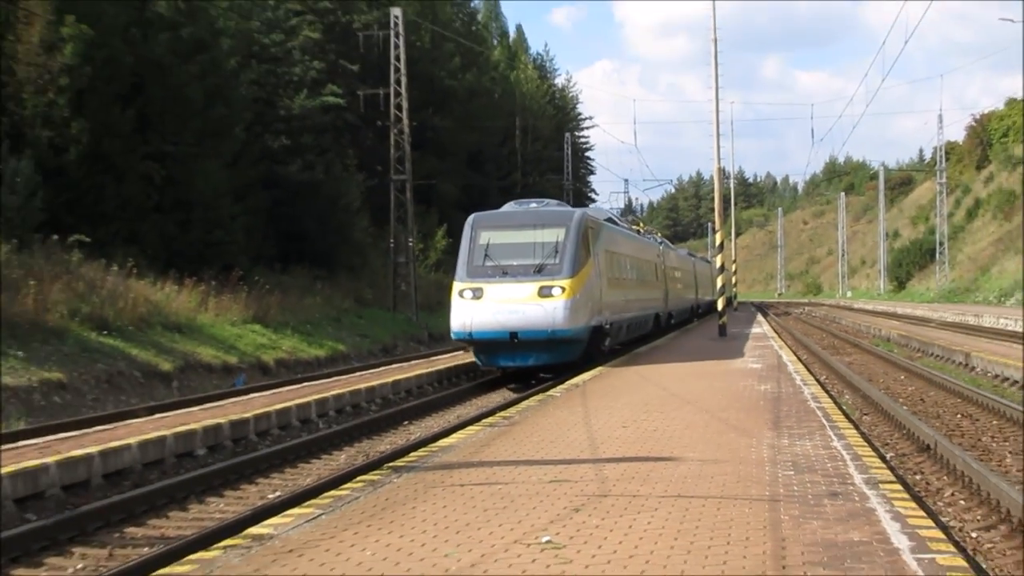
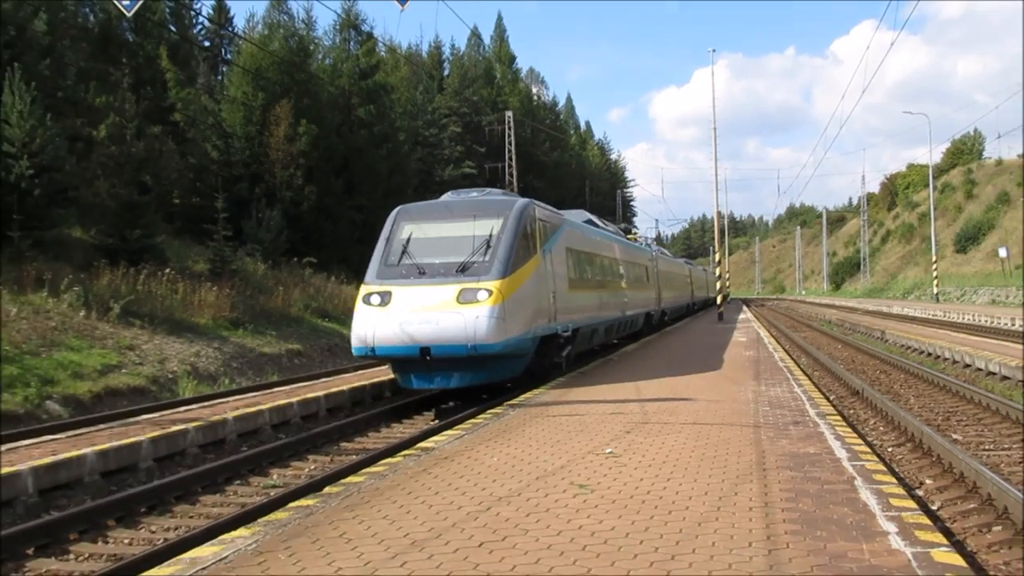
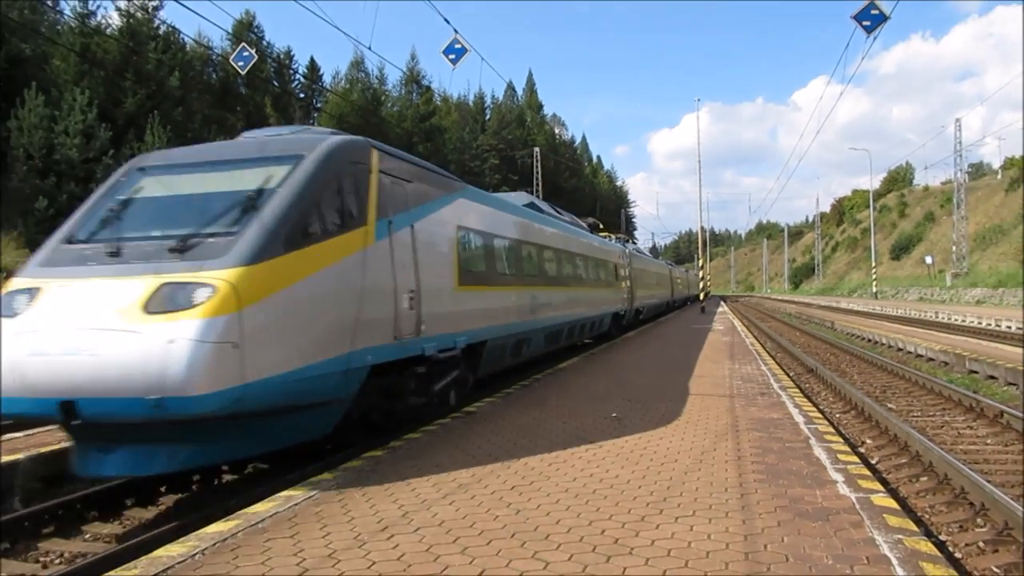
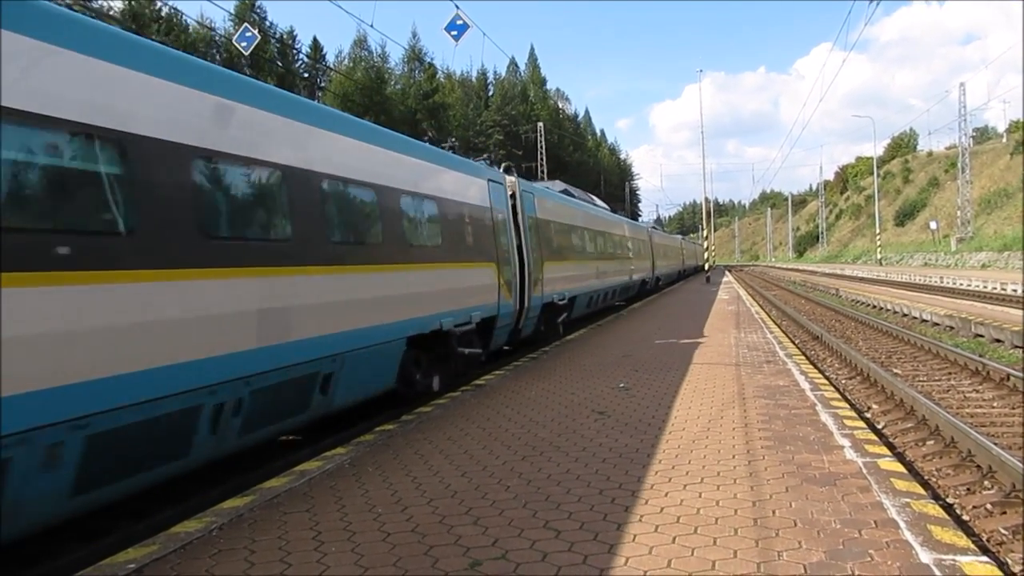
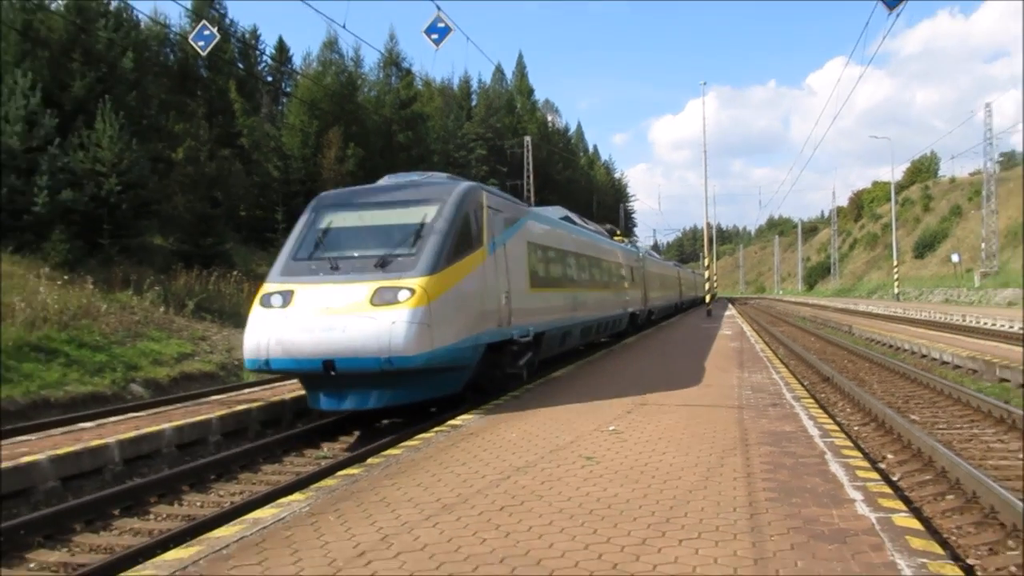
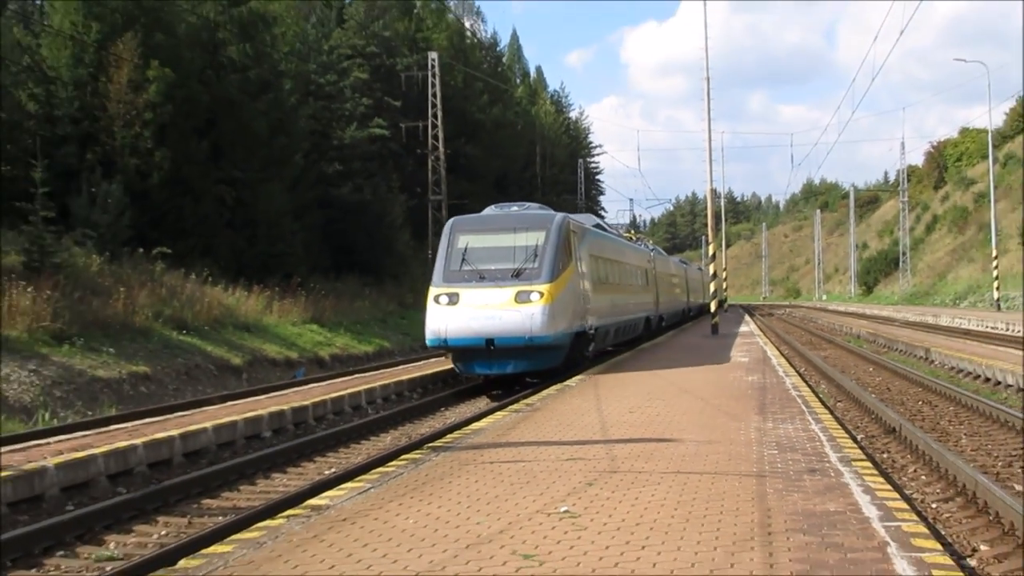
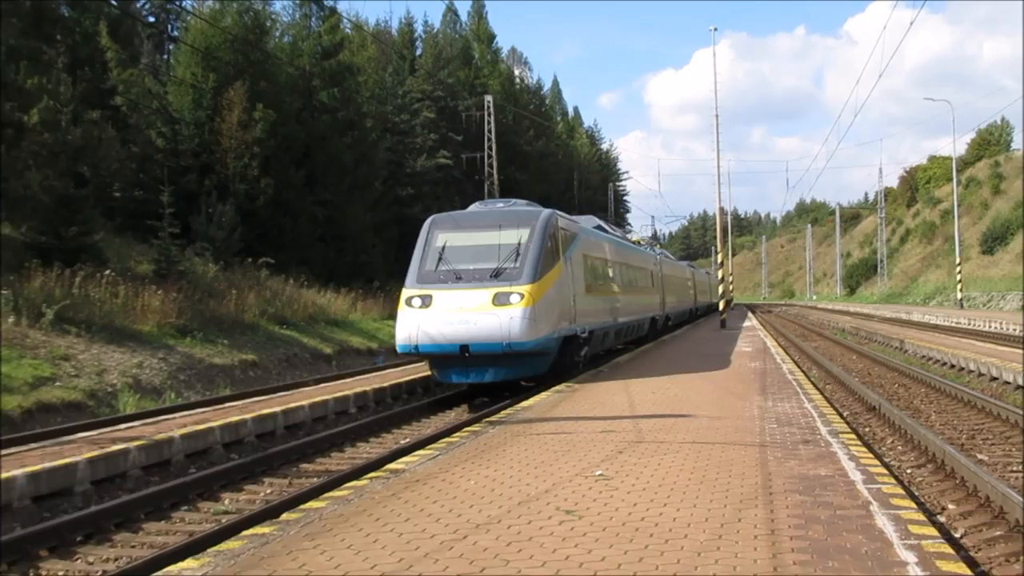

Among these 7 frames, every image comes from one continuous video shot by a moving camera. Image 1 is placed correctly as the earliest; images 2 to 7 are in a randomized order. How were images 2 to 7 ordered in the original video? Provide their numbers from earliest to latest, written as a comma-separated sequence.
6, 7, 2, 5, 3, 4
